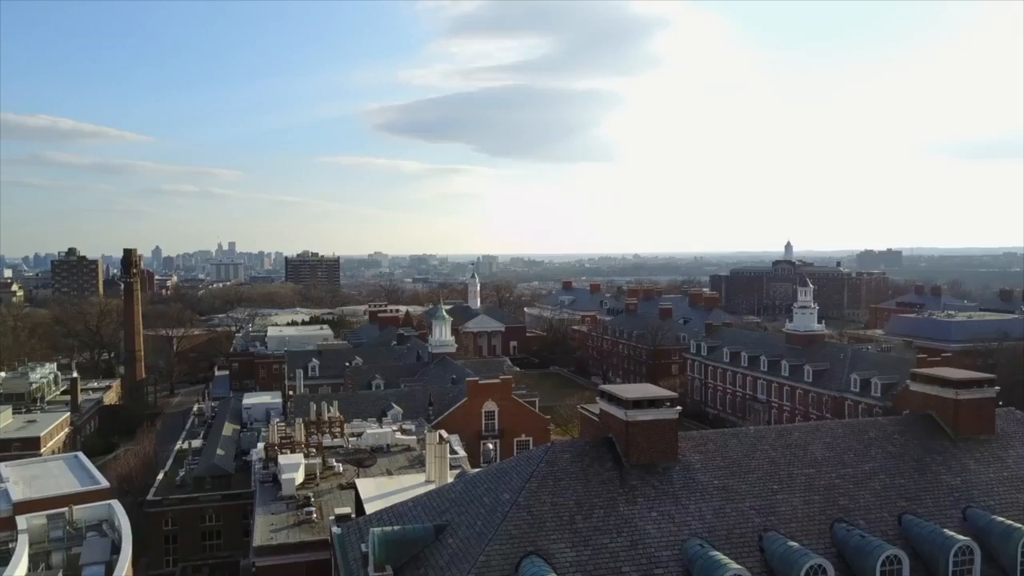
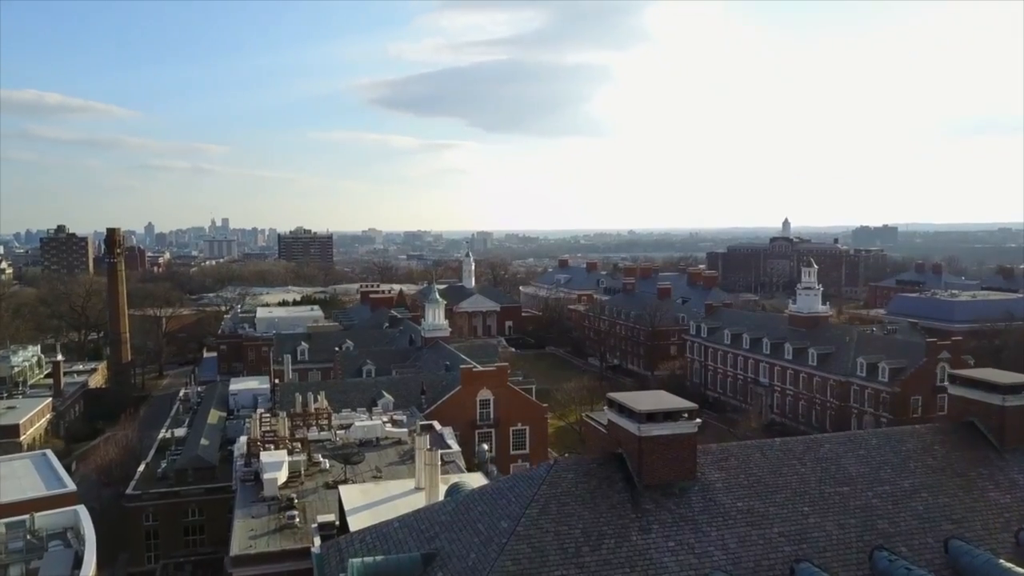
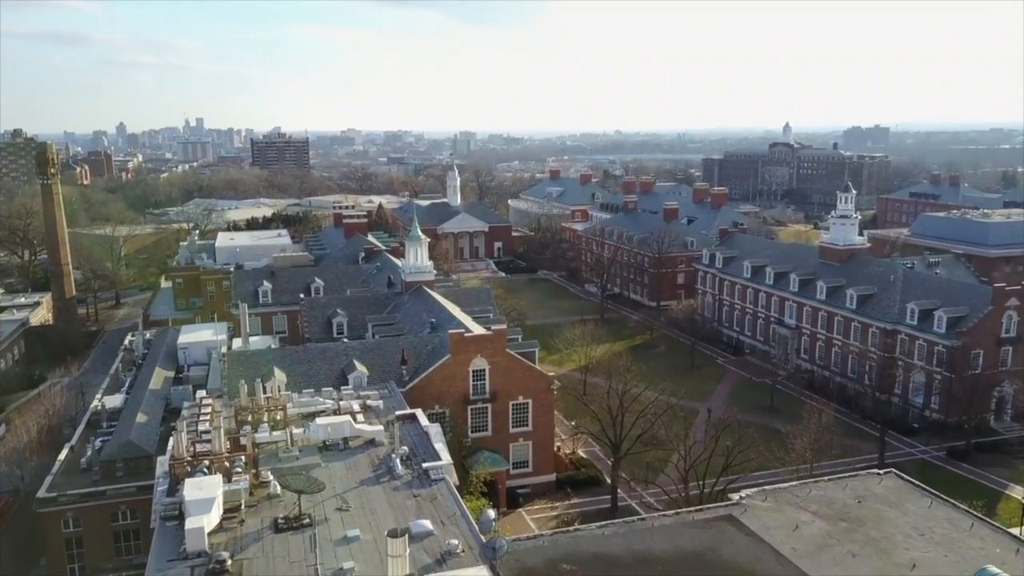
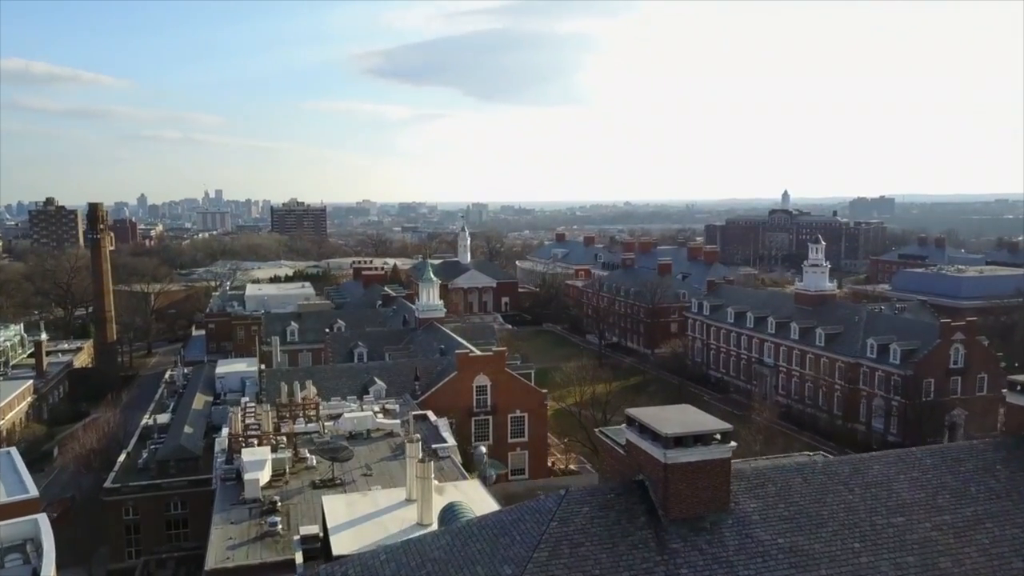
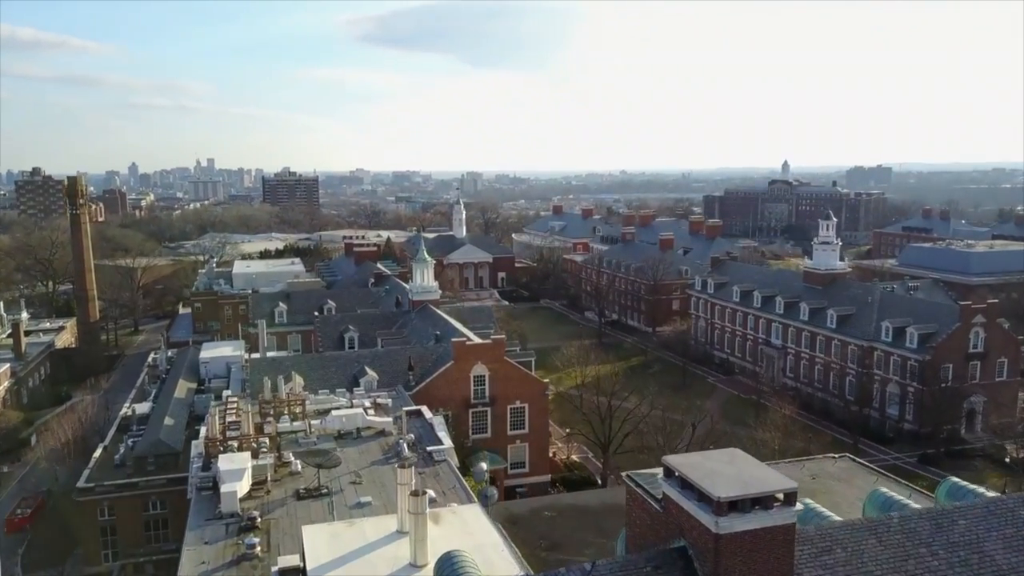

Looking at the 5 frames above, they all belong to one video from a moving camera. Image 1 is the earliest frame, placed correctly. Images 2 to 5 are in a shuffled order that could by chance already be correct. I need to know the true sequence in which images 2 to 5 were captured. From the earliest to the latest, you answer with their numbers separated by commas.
2, 4, 5, 3
